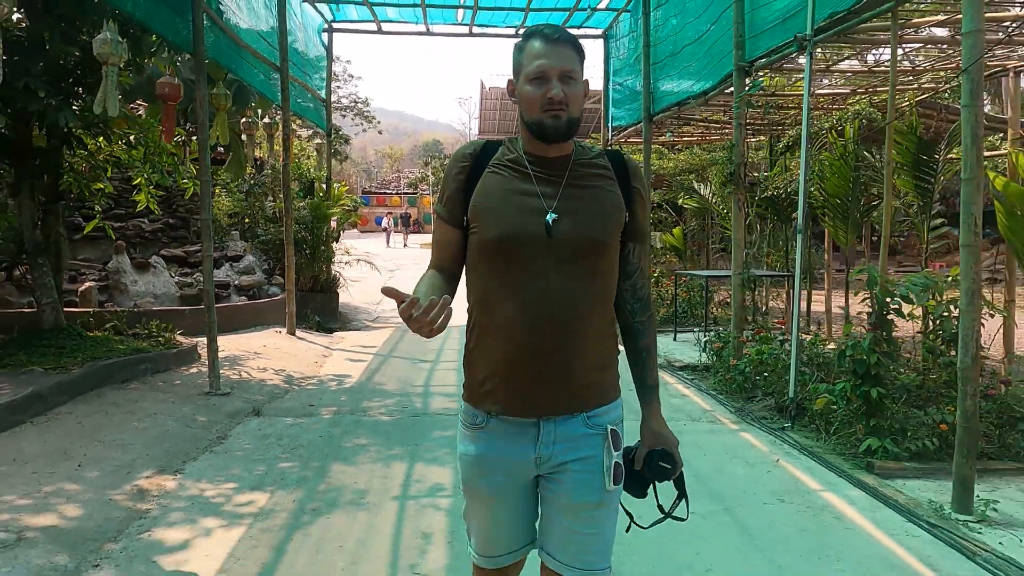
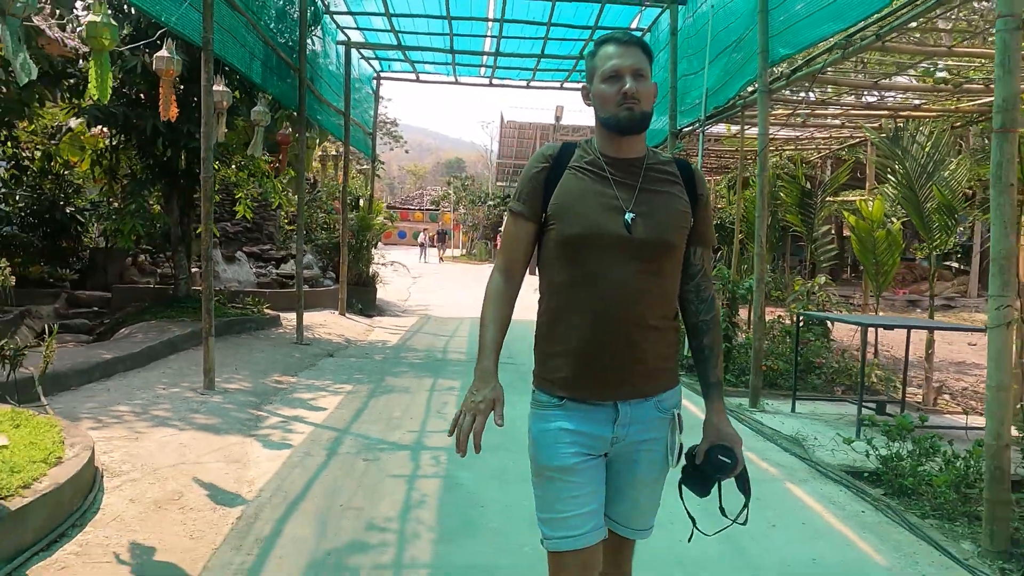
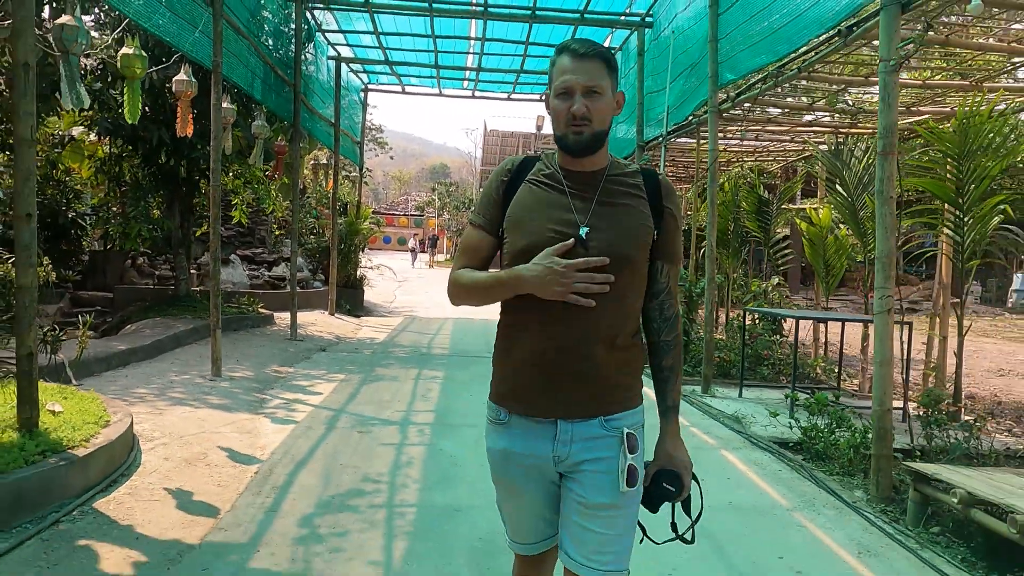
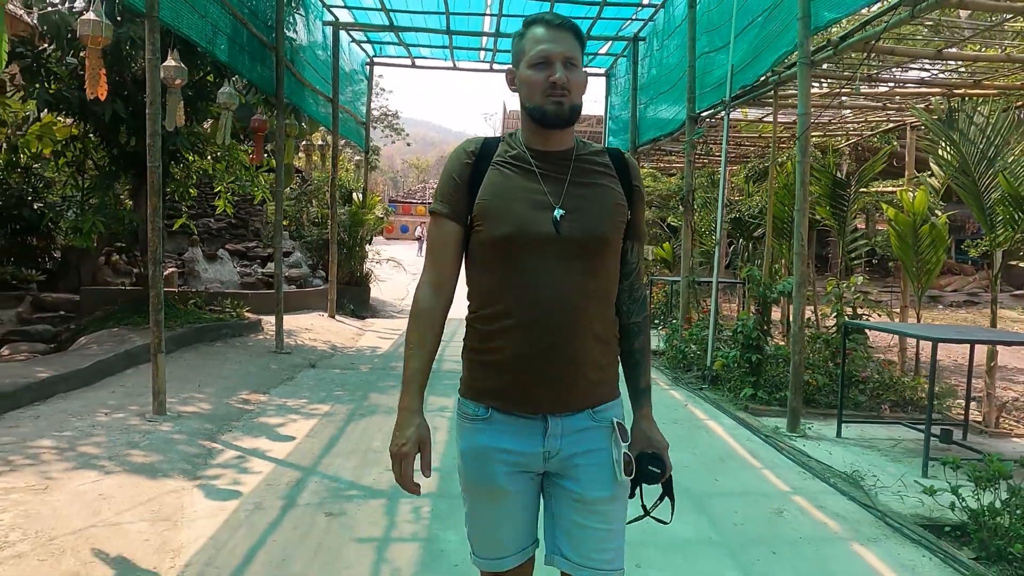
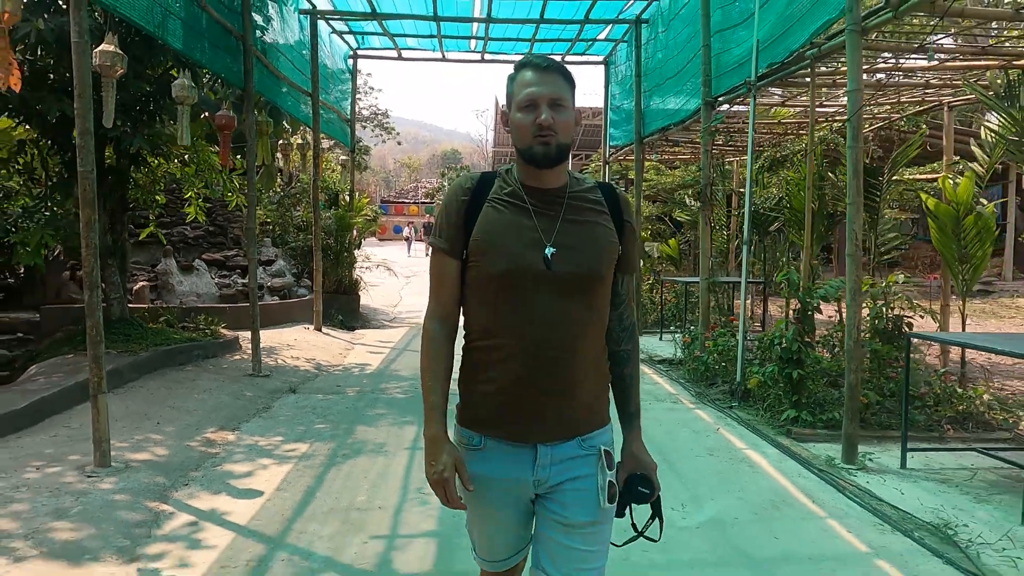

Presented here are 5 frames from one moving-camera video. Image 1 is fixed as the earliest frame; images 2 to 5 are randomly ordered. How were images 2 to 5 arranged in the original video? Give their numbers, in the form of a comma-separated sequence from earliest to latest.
5, 4, 2, 3
